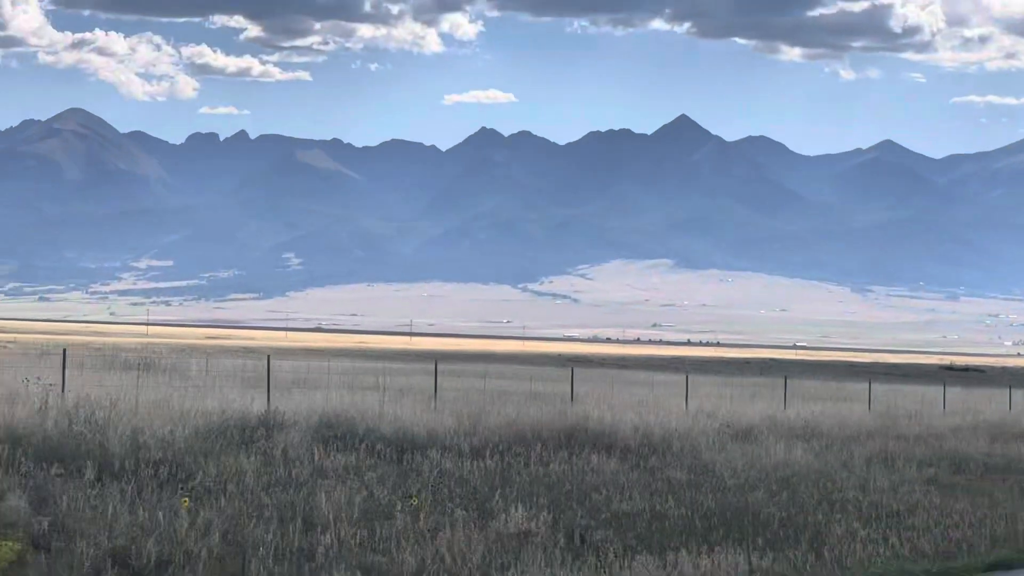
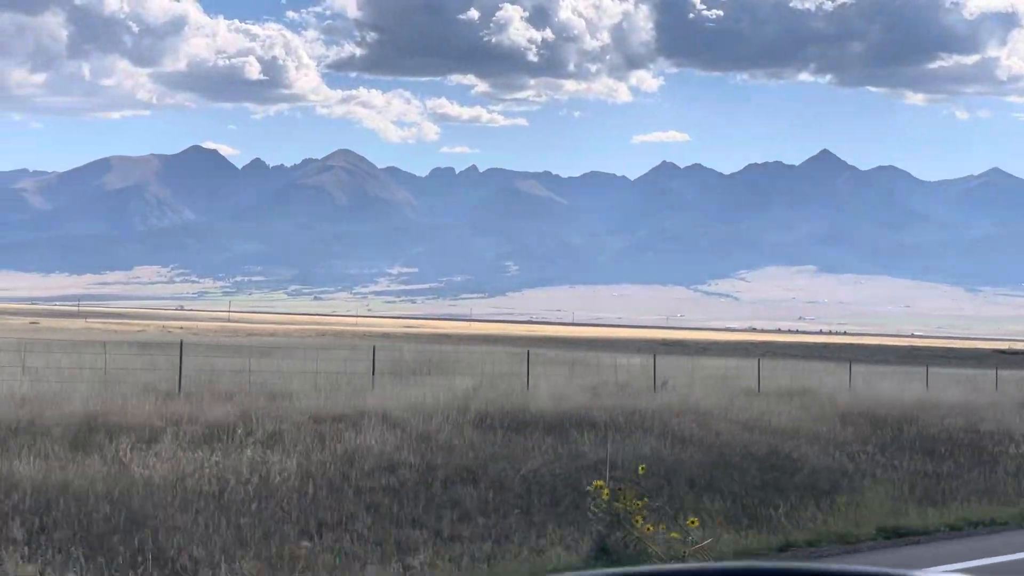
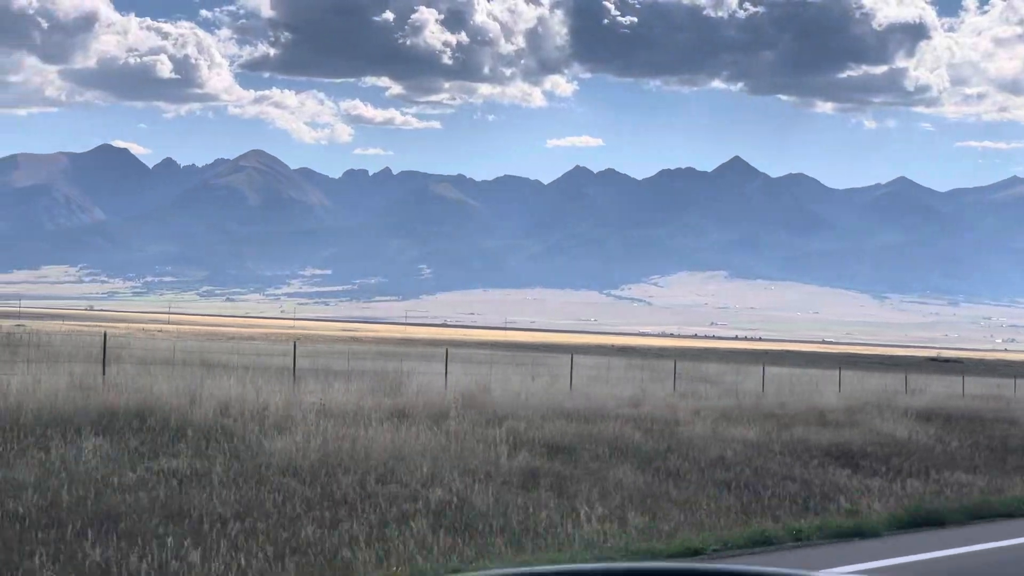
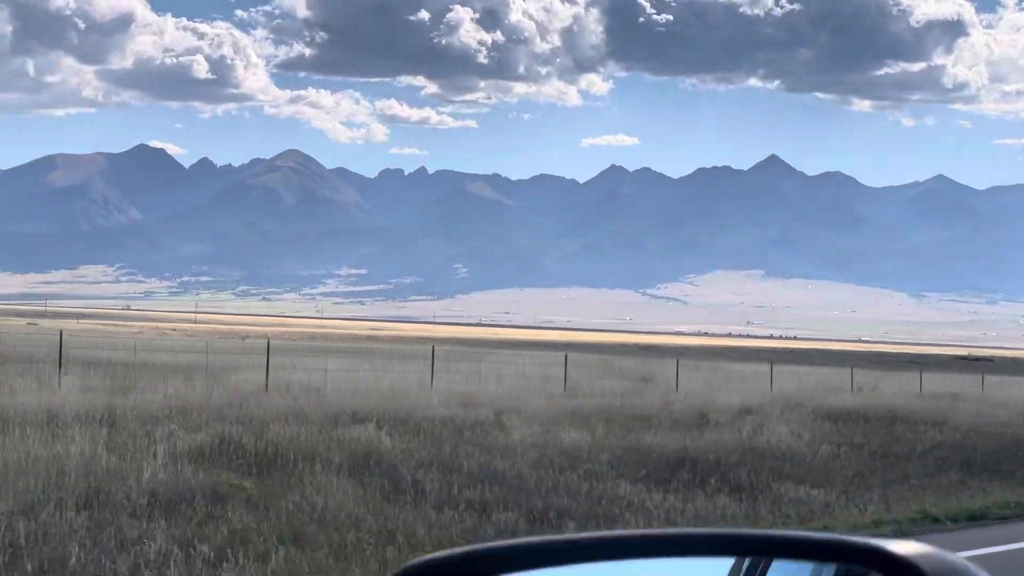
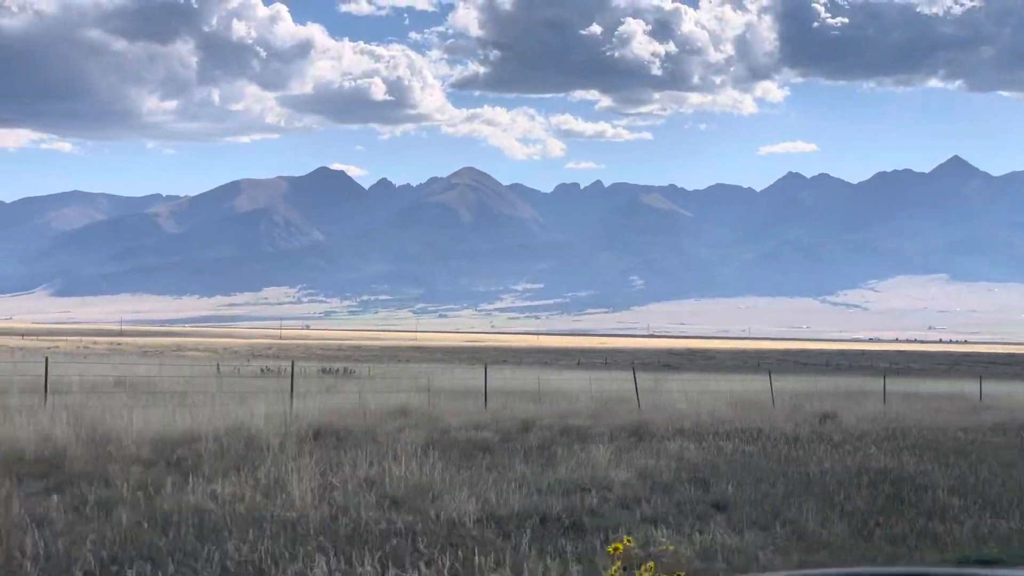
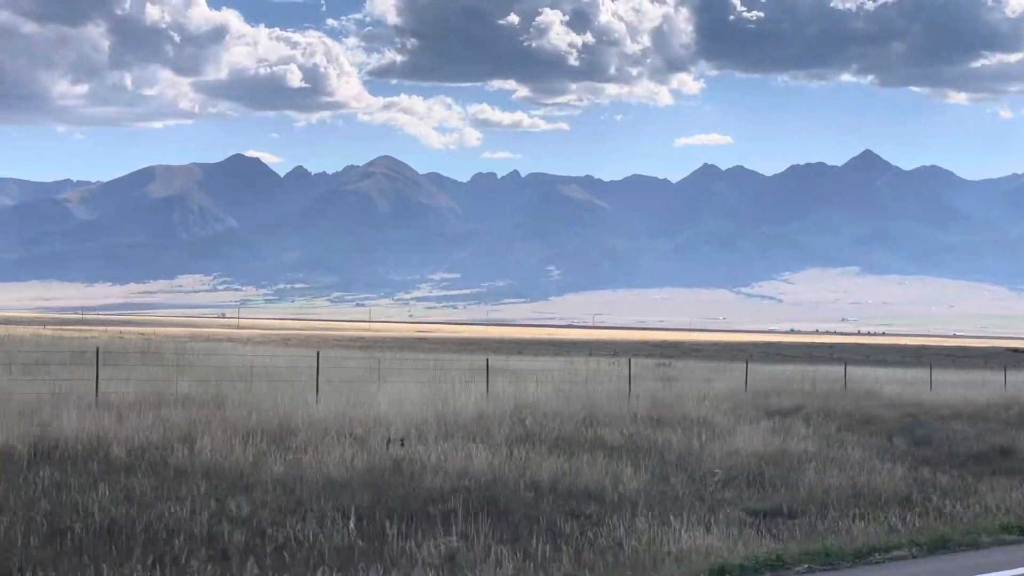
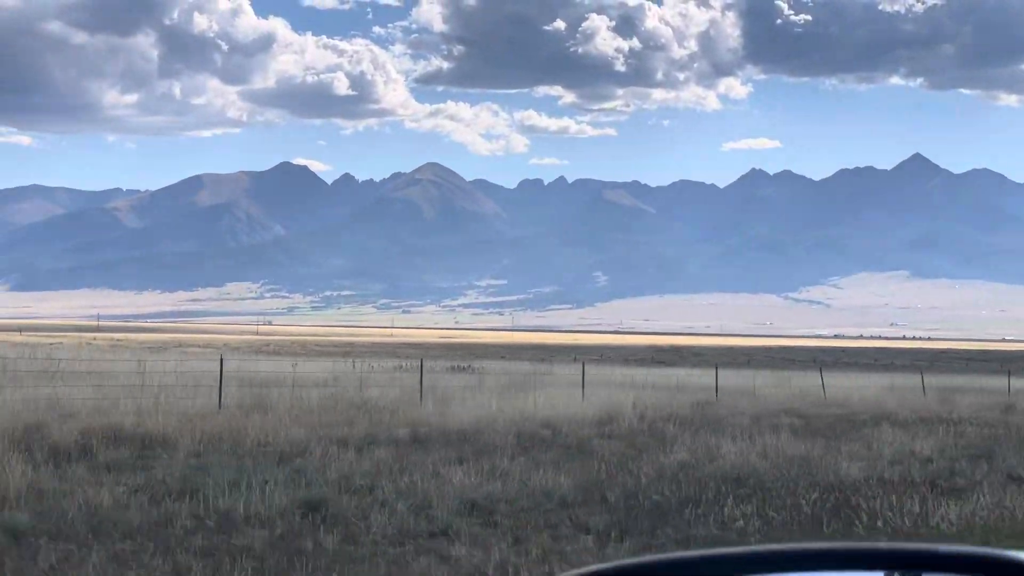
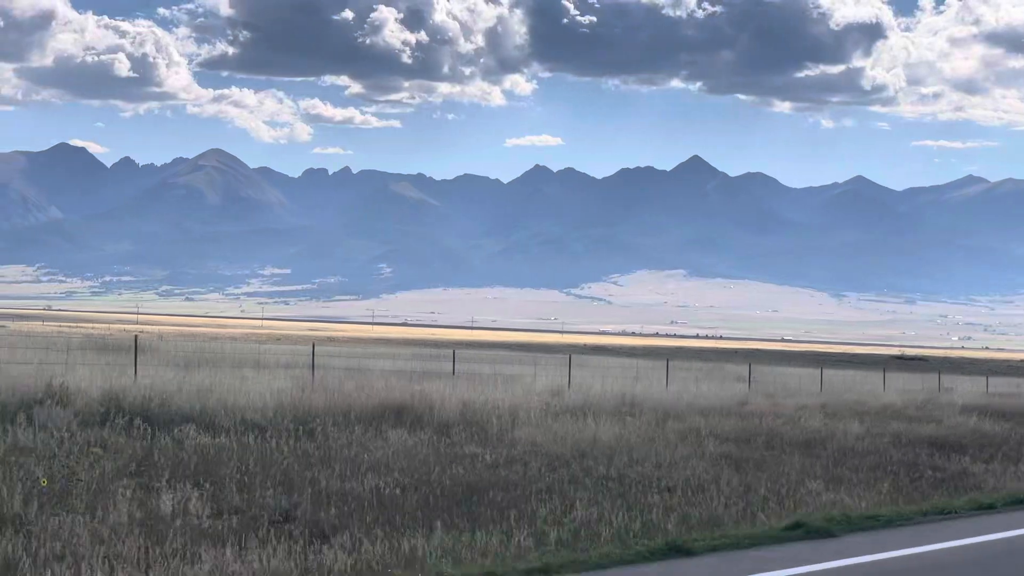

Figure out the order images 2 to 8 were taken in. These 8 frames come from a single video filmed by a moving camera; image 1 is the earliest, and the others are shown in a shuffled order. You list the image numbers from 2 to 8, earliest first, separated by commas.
8, 3, 4, 2, 6, 7, 5
